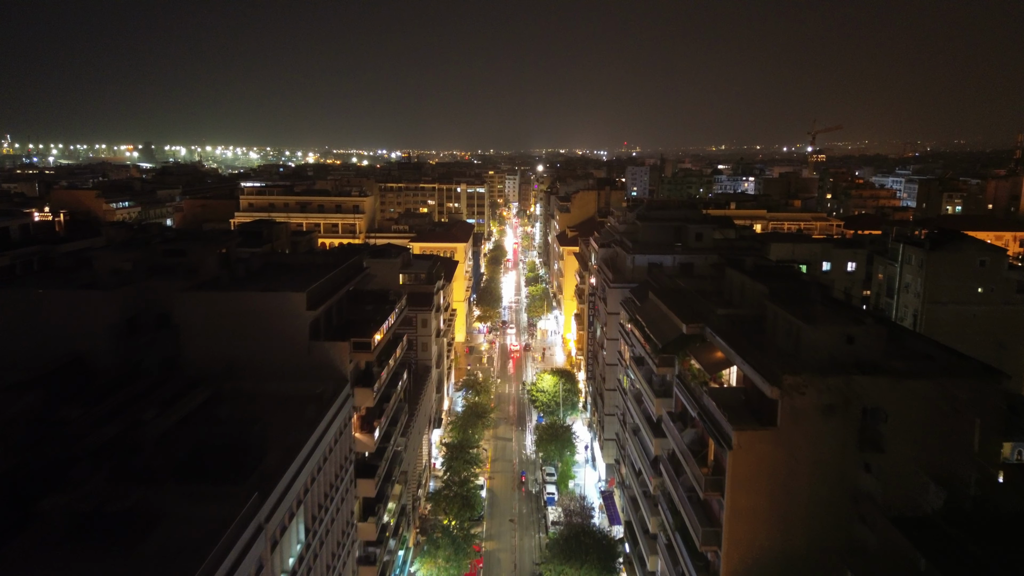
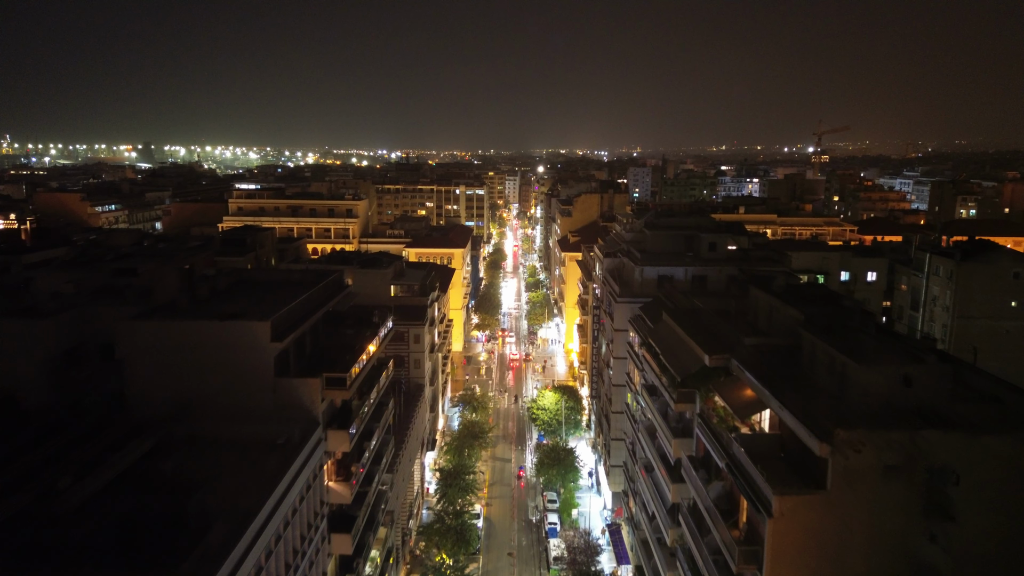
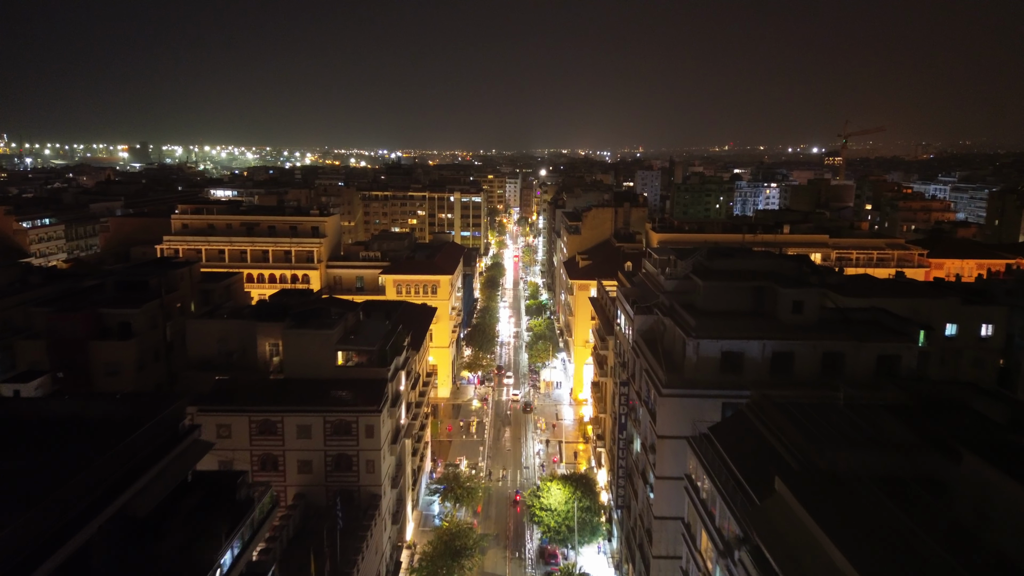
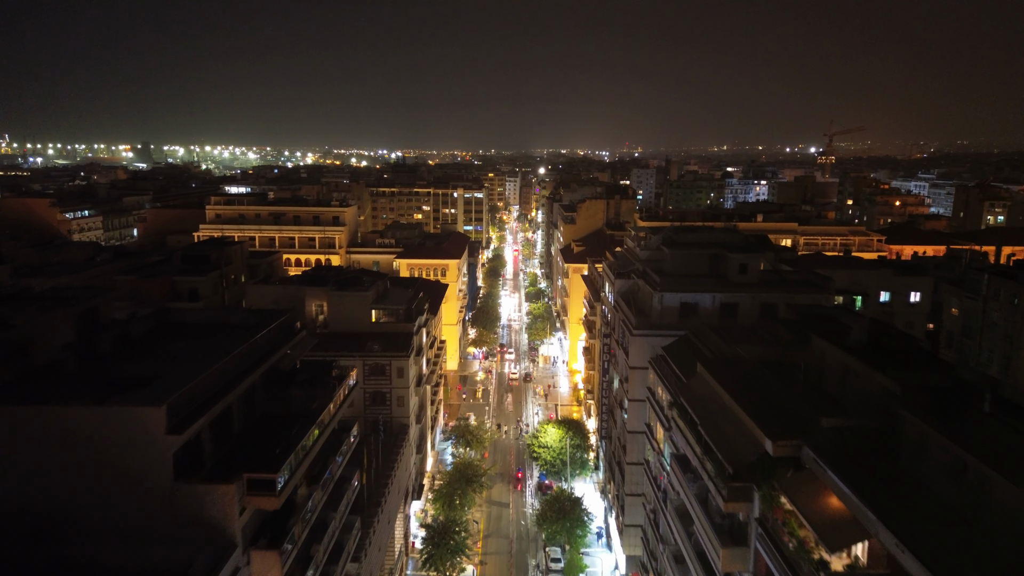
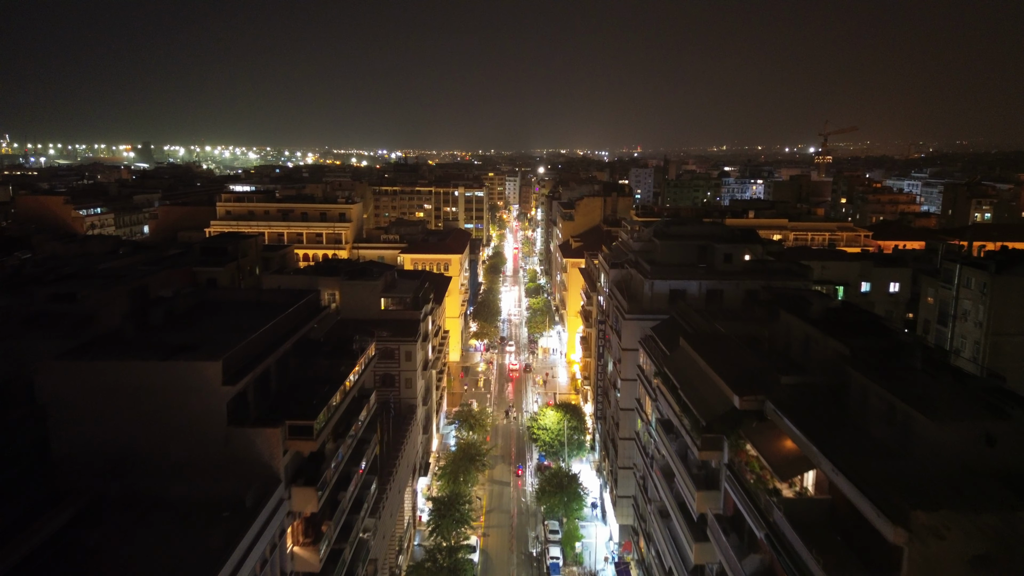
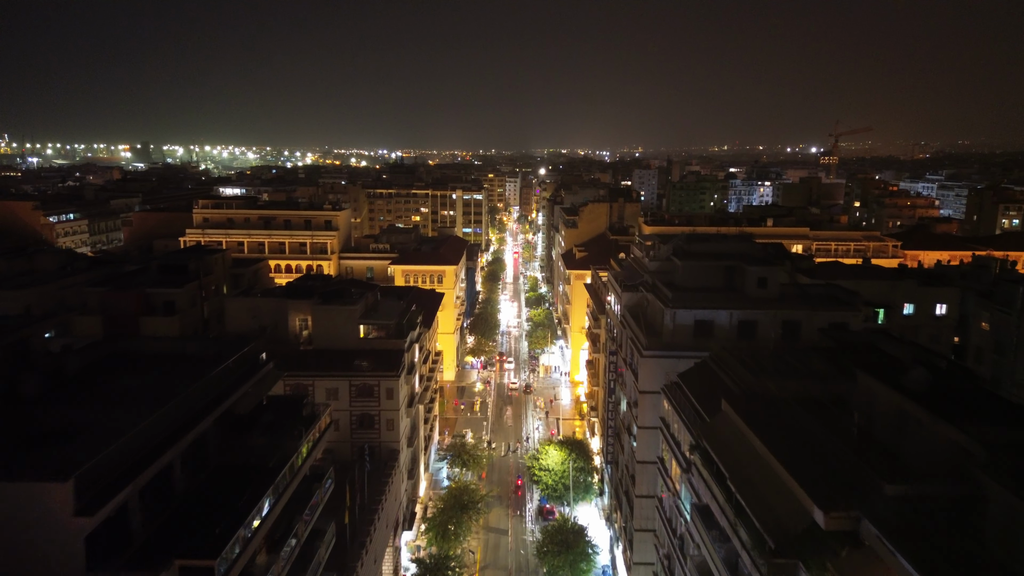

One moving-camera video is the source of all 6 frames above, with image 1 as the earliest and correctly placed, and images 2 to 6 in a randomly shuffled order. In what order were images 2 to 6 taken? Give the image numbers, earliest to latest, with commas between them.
2, 5, 4, 6, 3
